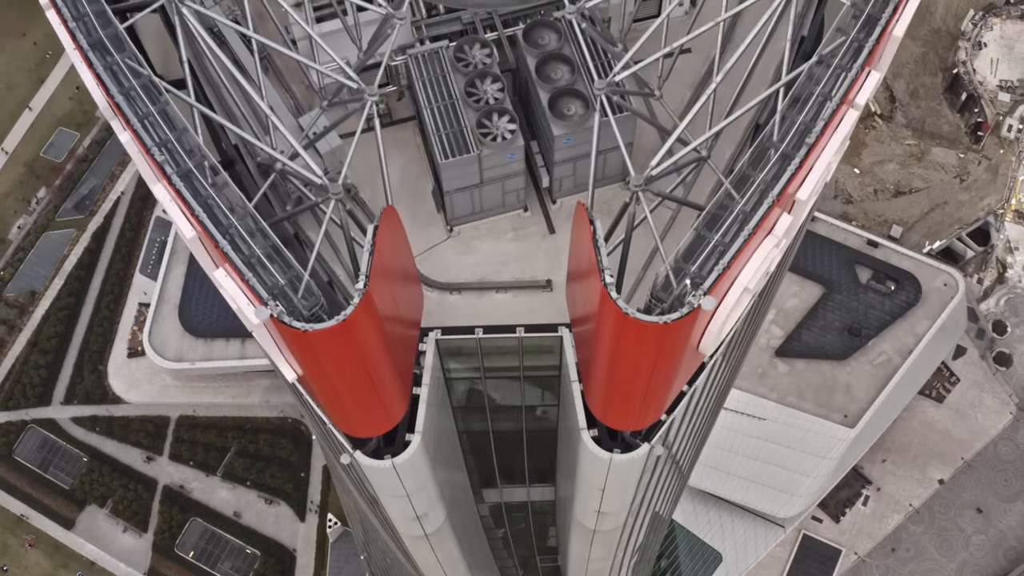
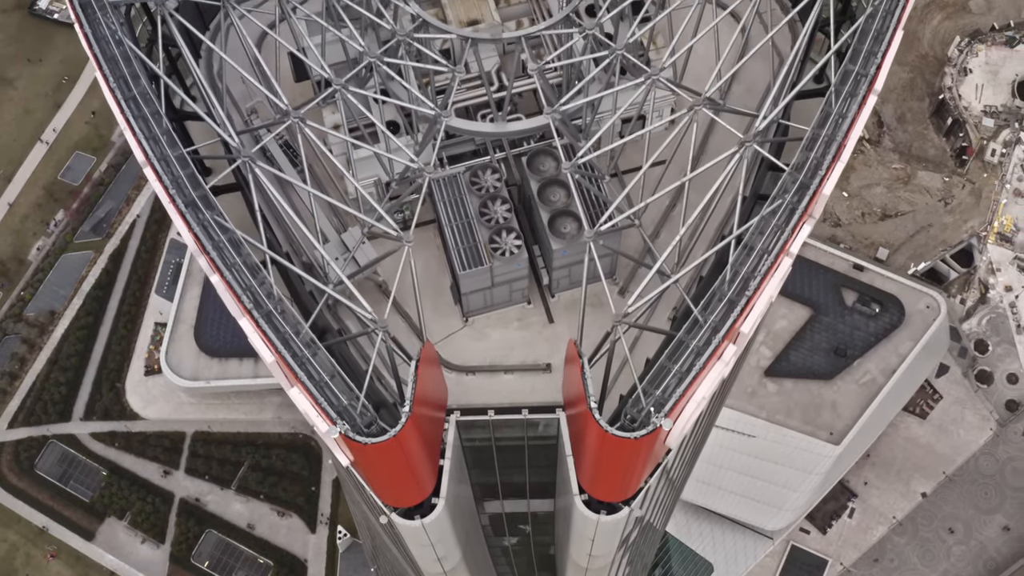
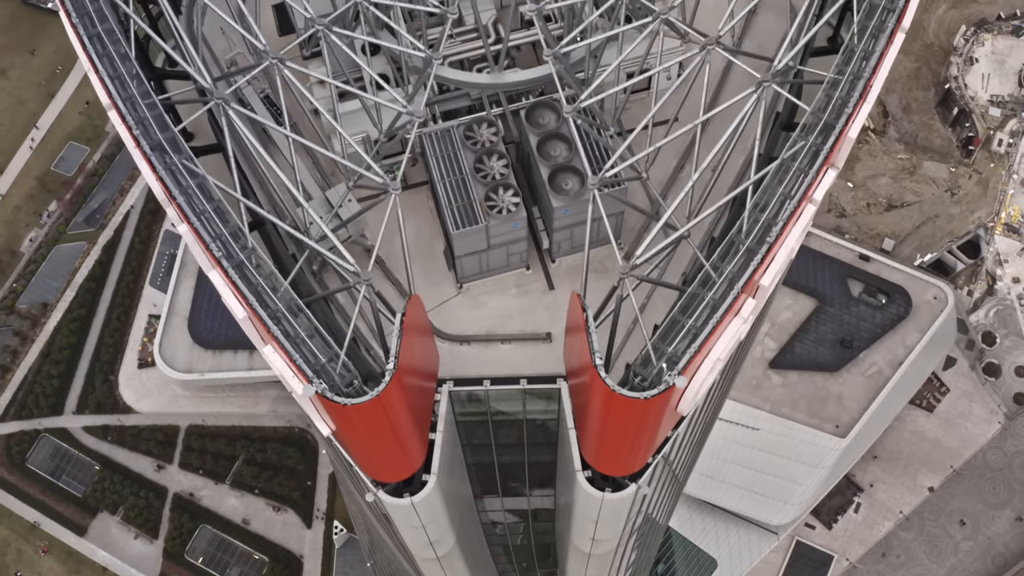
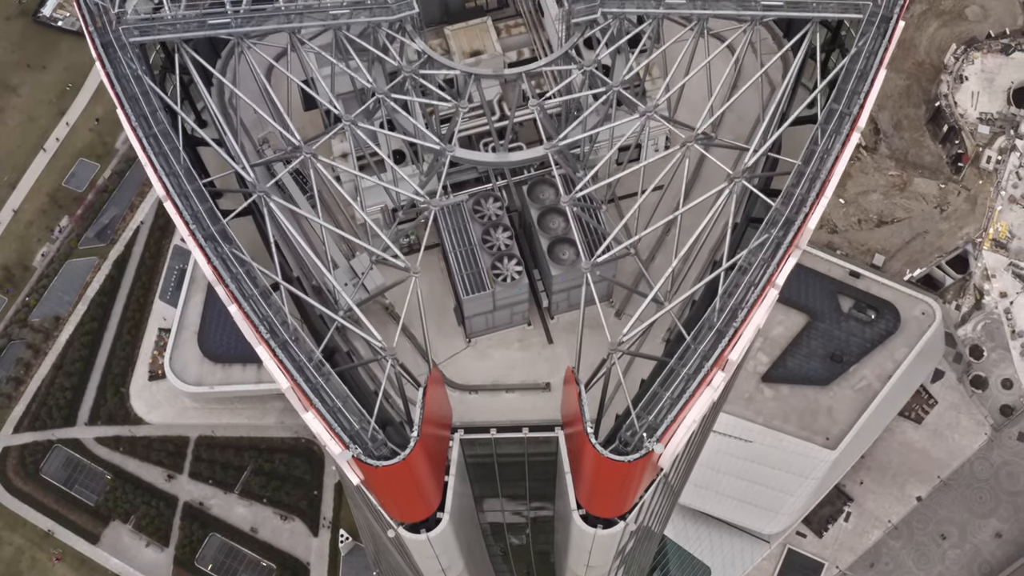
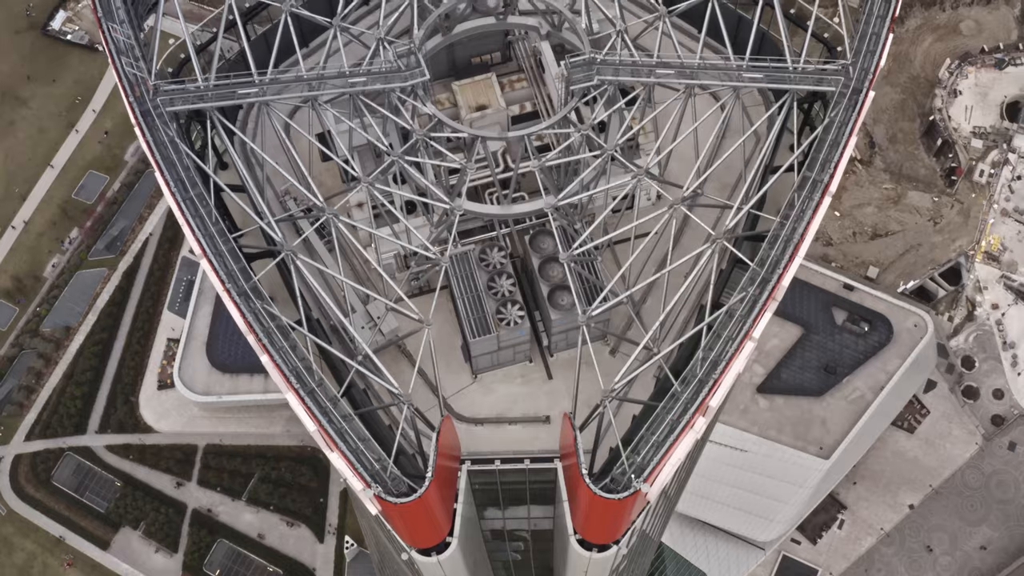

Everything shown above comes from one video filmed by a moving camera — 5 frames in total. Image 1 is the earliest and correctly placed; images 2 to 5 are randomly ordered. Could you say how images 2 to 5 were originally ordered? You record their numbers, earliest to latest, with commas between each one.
3, 2, 4, 5
